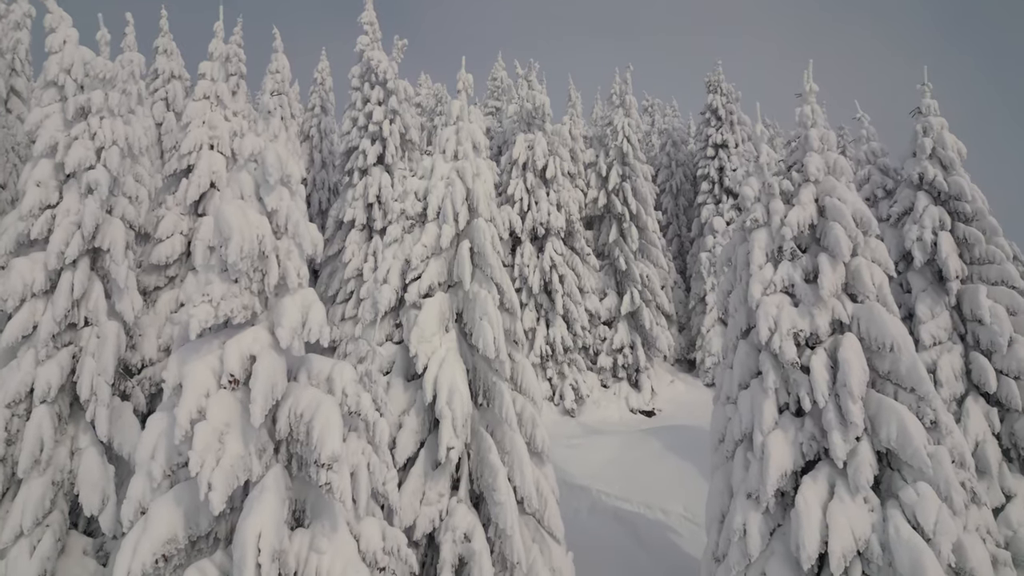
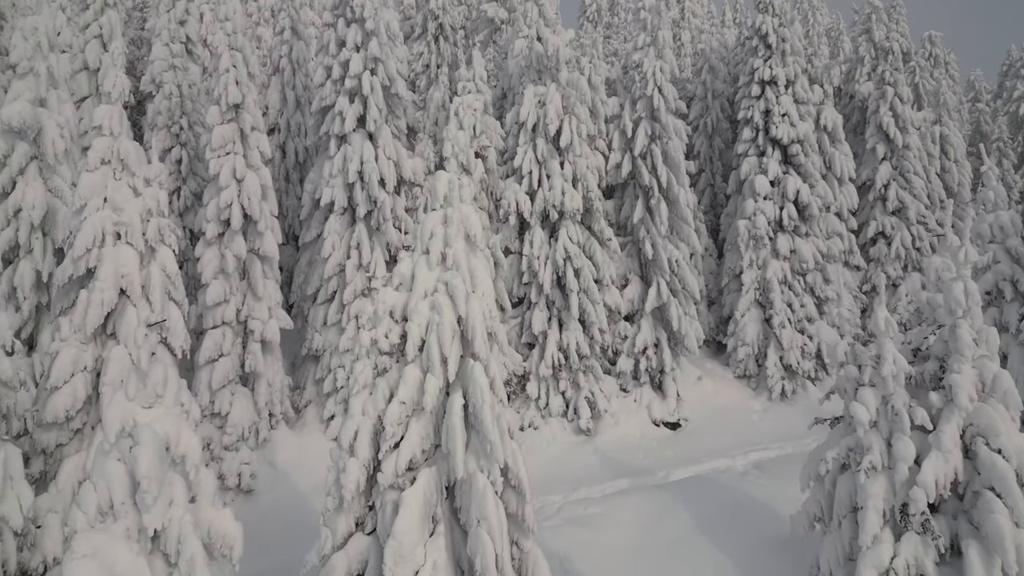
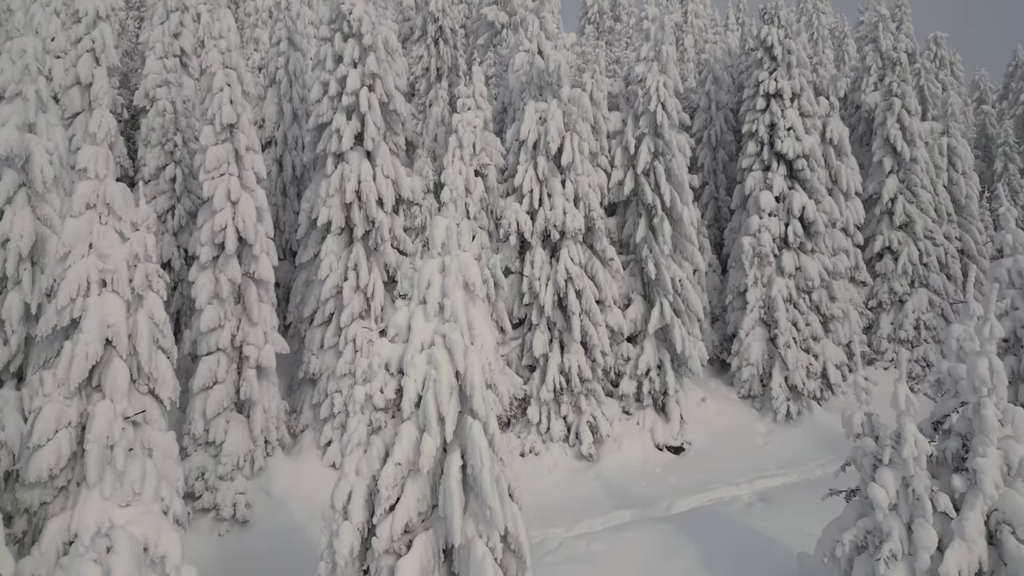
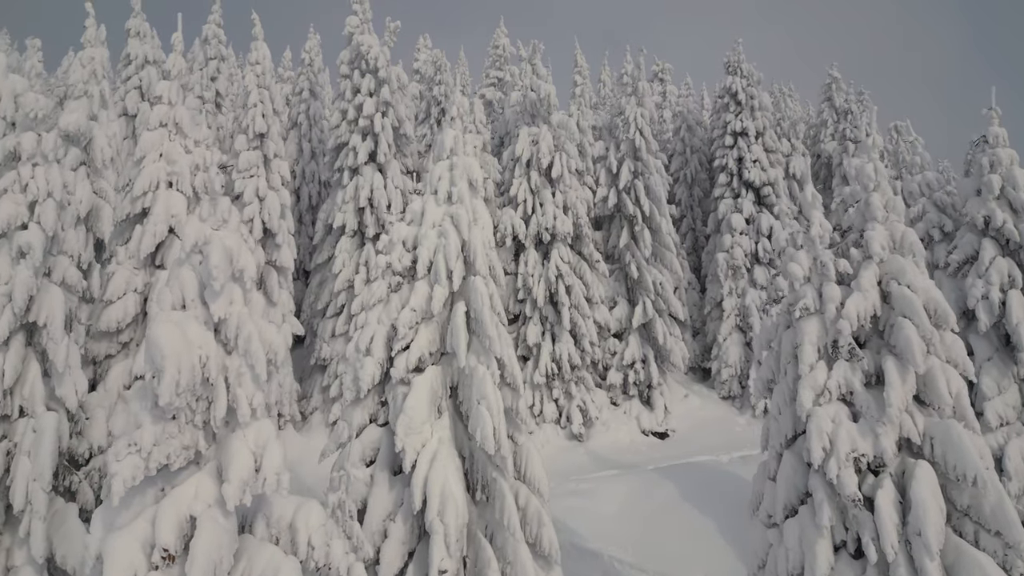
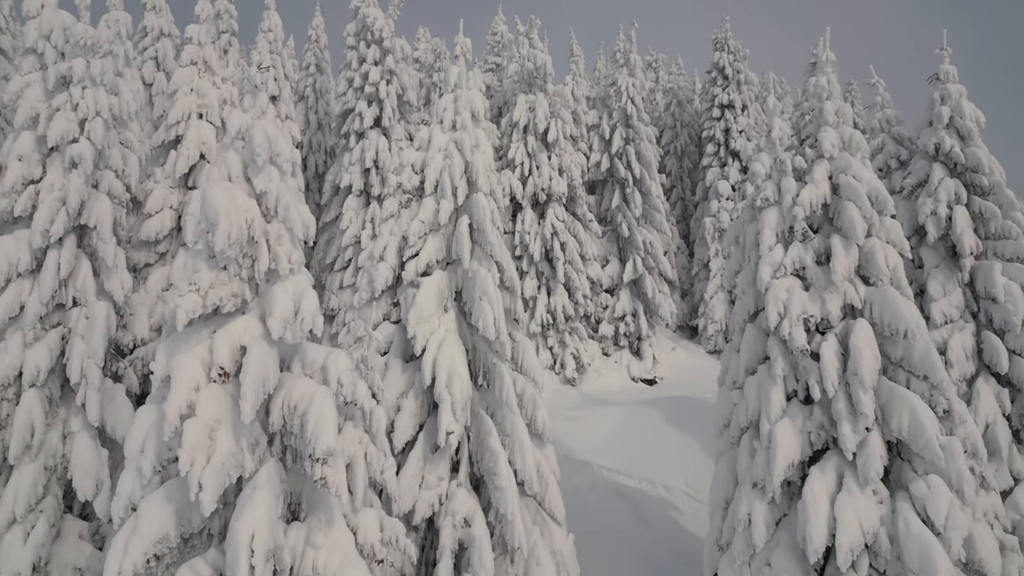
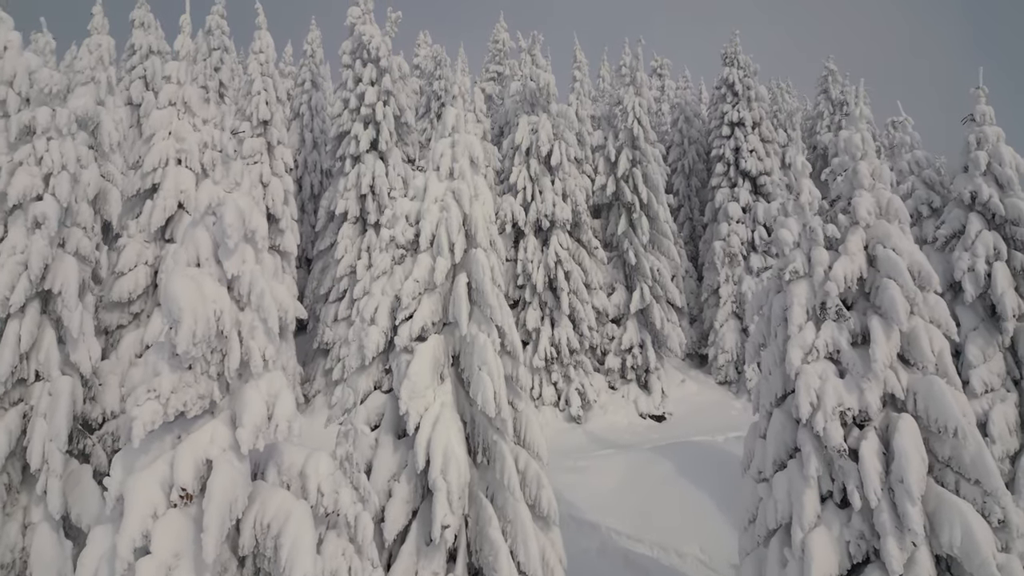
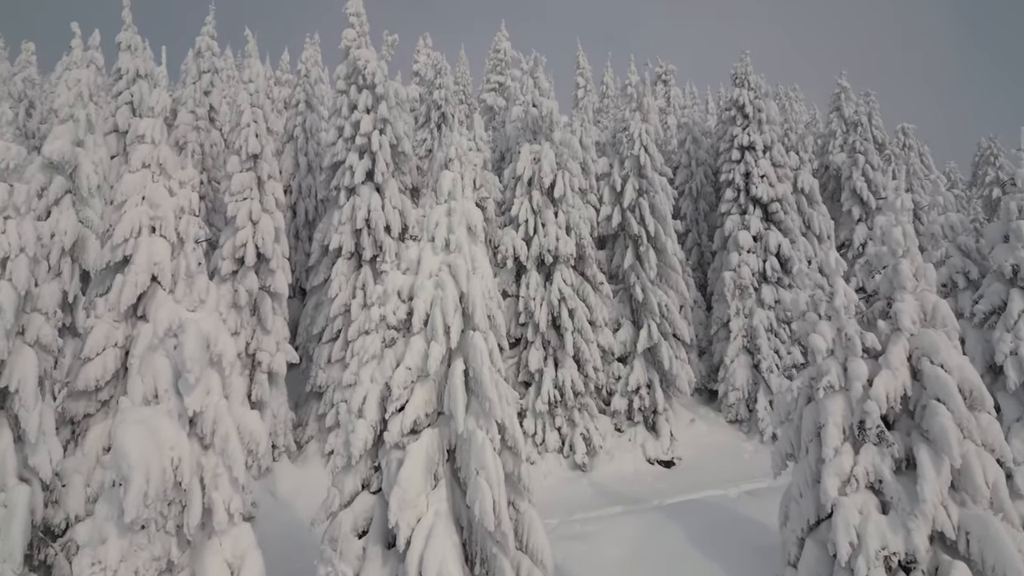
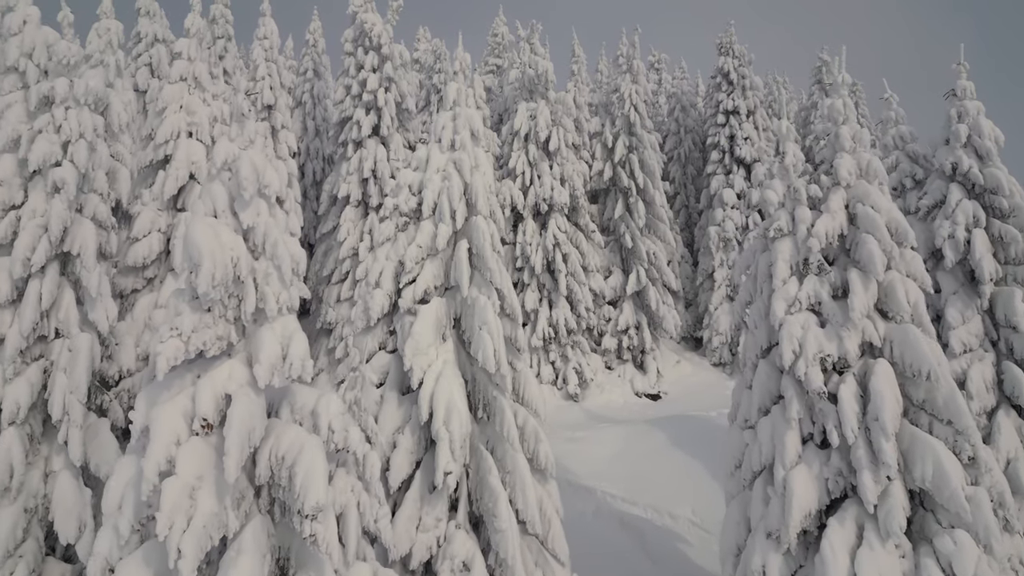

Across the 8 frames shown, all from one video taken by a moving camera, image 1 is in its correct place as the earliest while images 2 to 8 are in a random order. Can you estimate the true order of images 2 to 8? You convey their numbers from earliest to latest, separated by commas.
5, 8, 6, 4, 7, 2, 3
